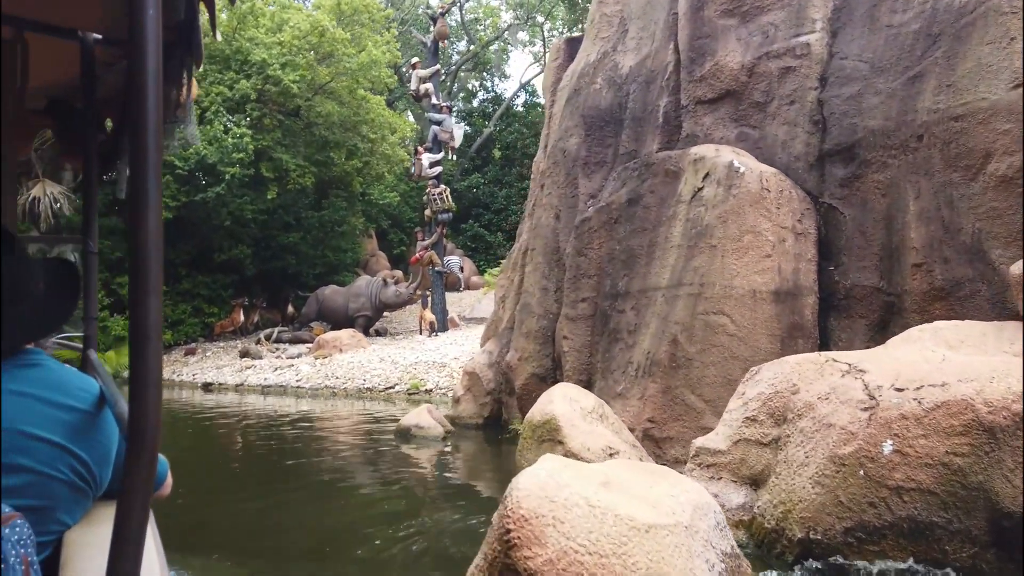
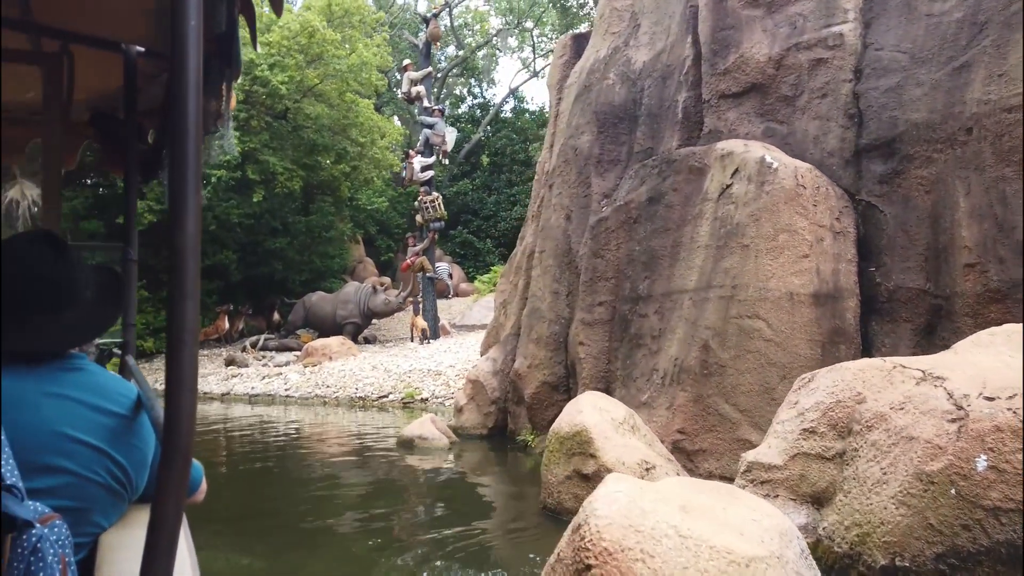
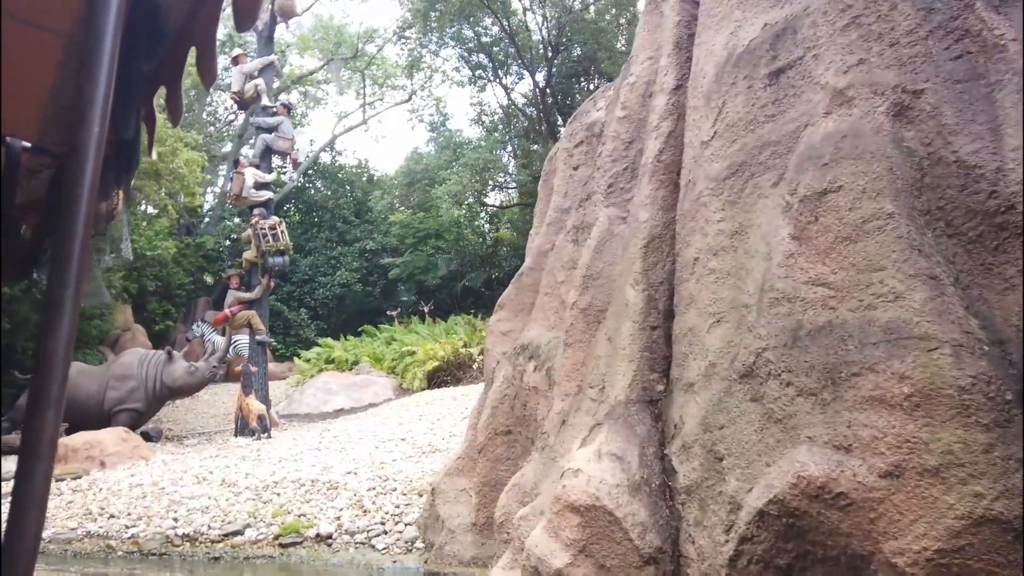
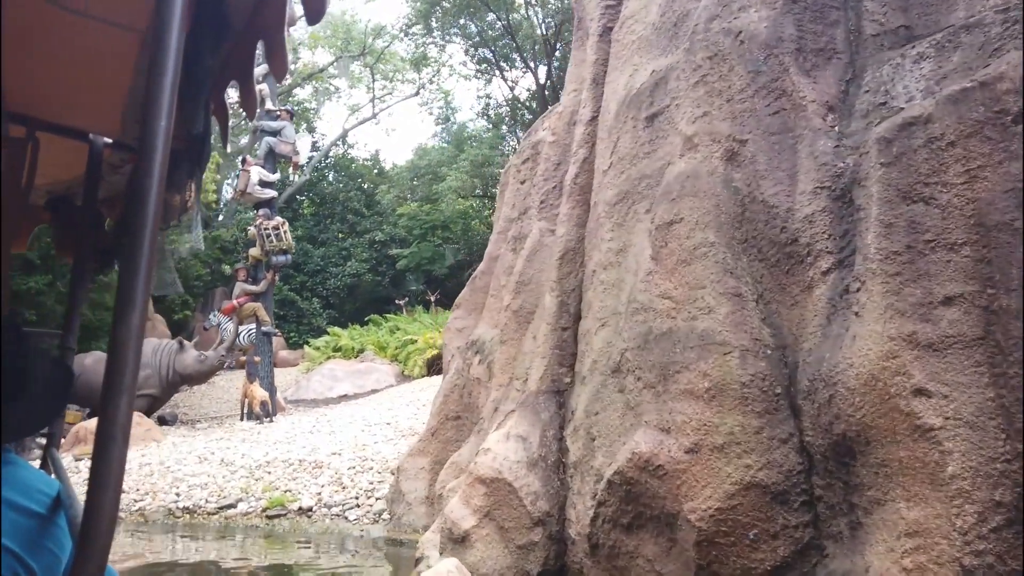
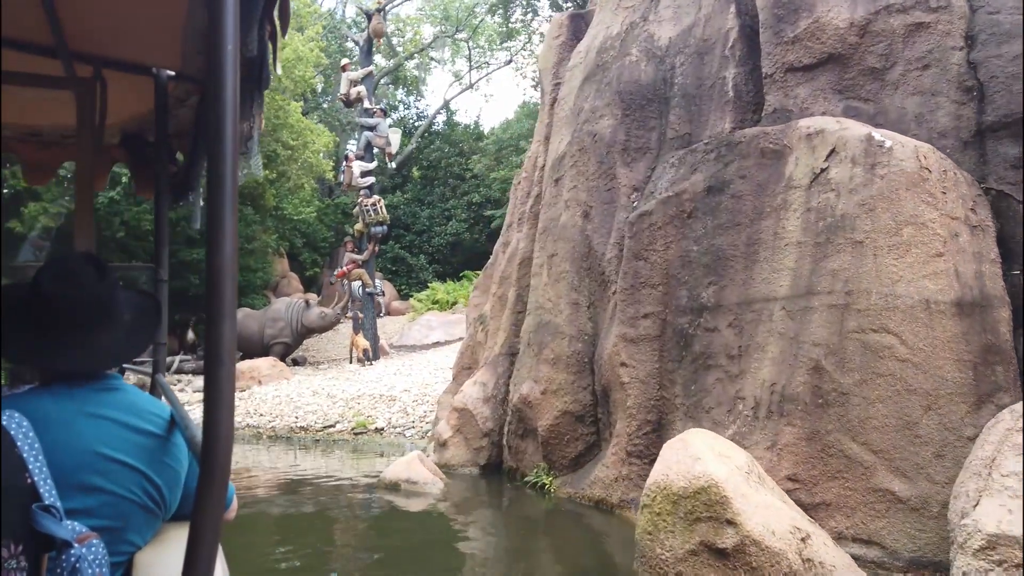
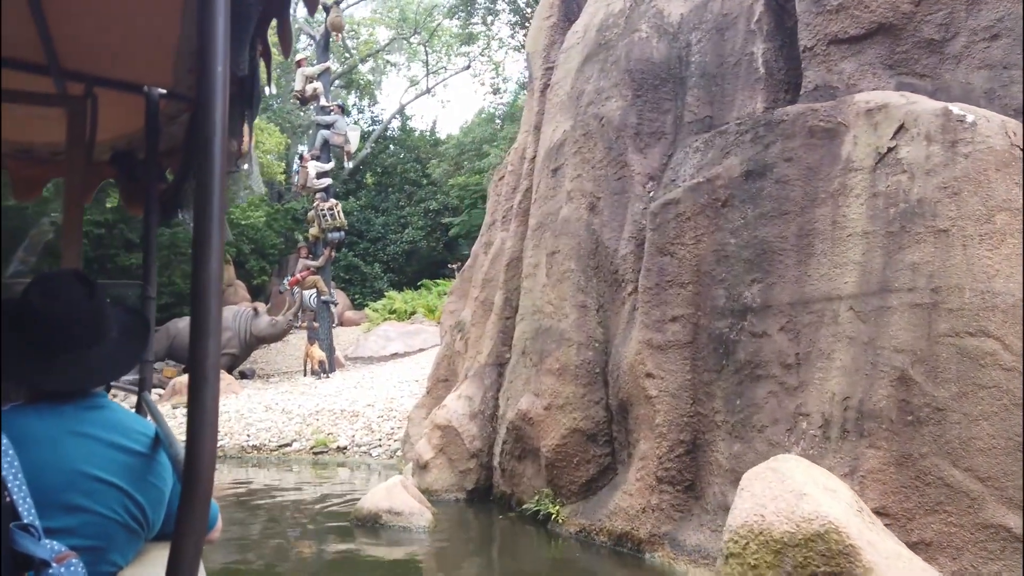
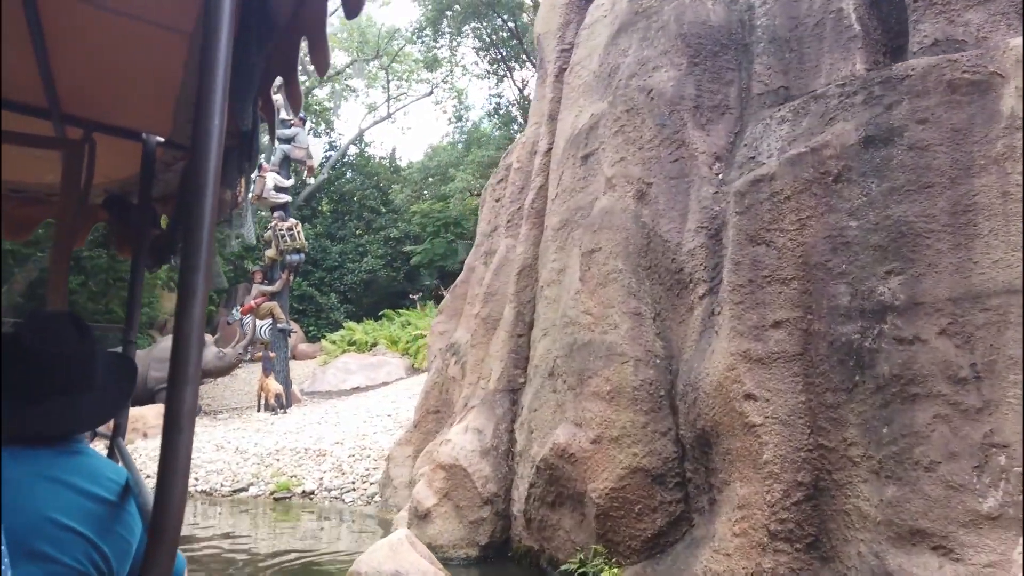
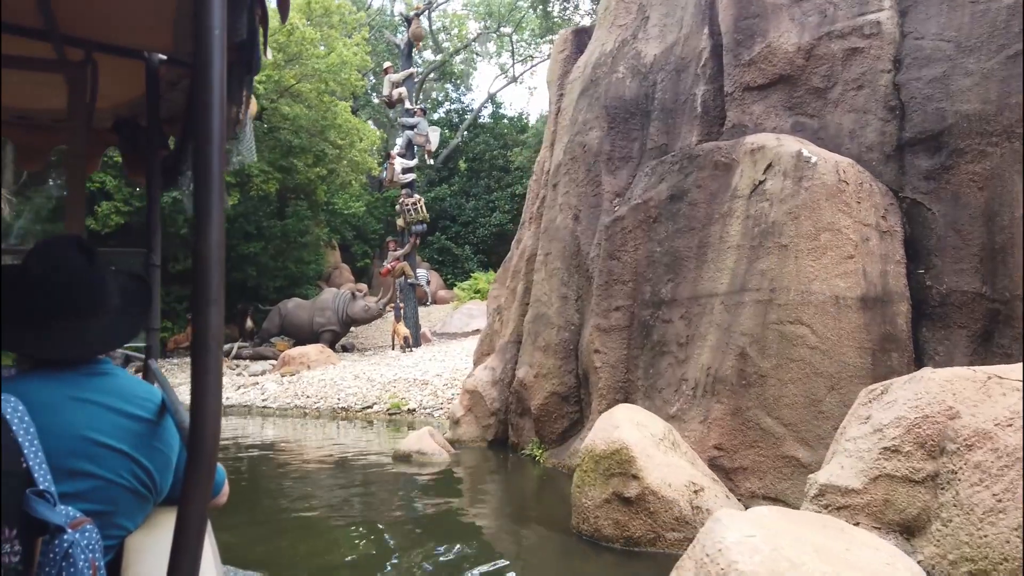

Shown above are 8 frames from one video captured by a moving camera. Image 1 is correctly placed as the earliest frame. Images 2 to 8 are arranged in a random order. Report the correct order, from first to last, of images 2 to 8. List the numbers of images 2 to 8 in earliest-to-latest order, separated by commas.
2, 8, 5, 6, 7, 4, 3
